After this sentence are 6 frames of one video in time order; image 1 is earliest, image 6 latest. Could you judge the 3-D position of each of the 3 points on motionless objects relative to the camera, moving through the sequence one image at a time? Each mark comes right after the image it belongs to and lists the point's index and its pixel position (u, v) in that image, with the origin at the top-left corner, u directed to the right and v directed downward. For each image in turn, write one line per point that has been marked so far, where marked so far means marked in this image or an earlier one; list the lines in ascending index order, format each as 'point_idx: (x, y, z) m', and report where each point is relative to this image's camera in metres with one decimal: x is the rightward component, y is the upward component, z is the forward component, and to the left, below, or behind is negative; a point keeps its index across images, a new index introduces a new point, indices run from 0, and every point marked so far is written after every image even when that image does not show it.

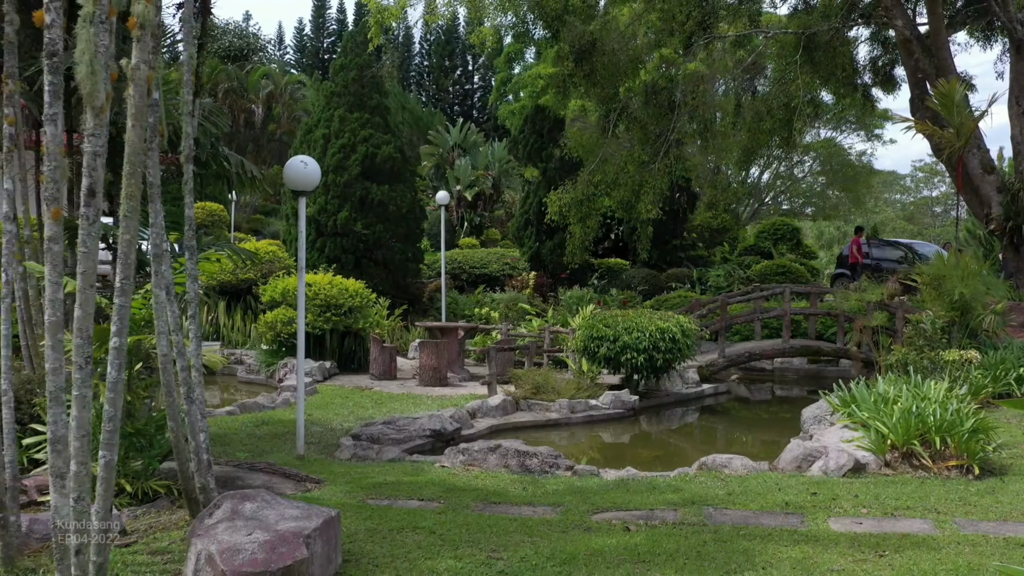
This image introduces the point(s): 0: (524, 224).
0: (+0.2, +1.1, +19.0) m
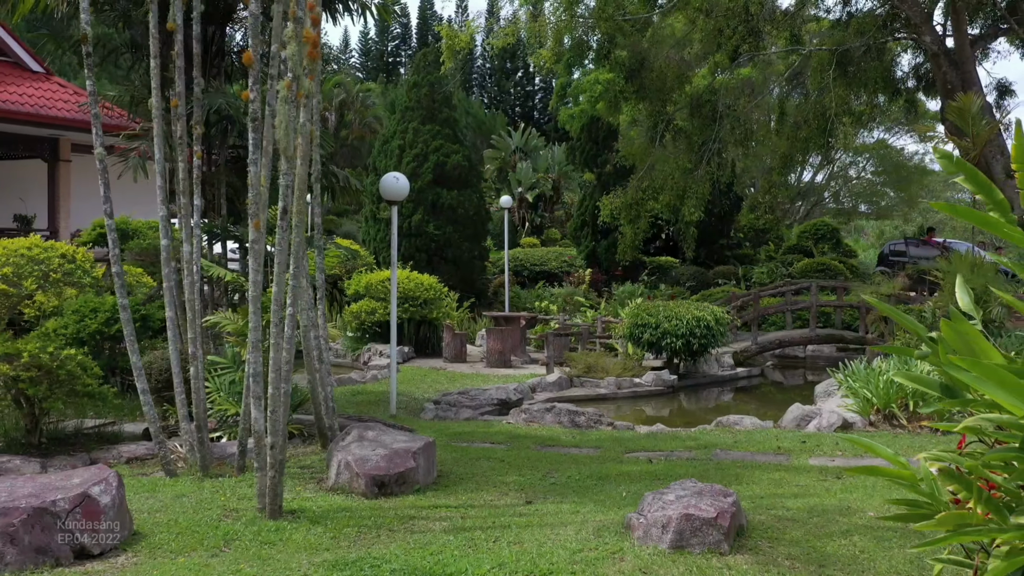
0: (+1.2, +1.1, +20.5) m
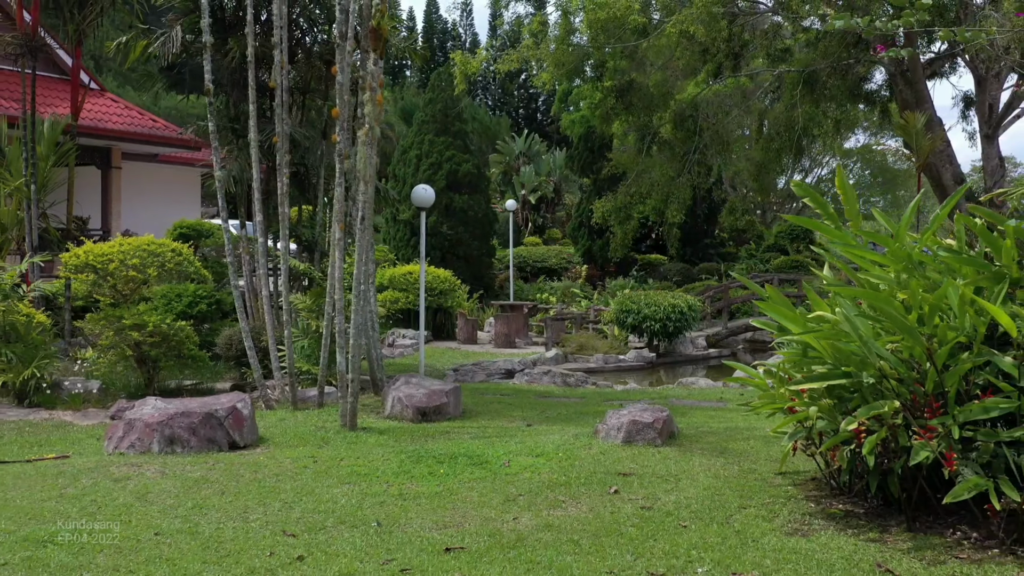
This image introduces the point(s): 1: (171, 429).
0: (+1.3, +1.2, +22.6) m
1: (-1.8, -0.8, +6.2) m
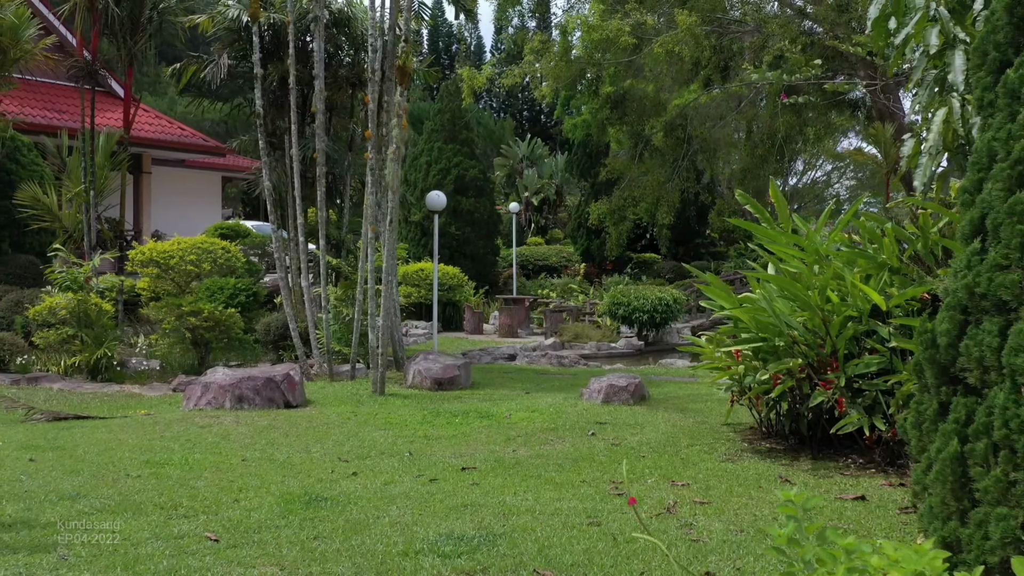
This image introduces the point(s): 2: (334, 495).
0: (+1.4, +1.3, +24.1) m
1: (-1.8, -0.7, +7.7) m
2: (-0.8, -1.0, +5.3) m
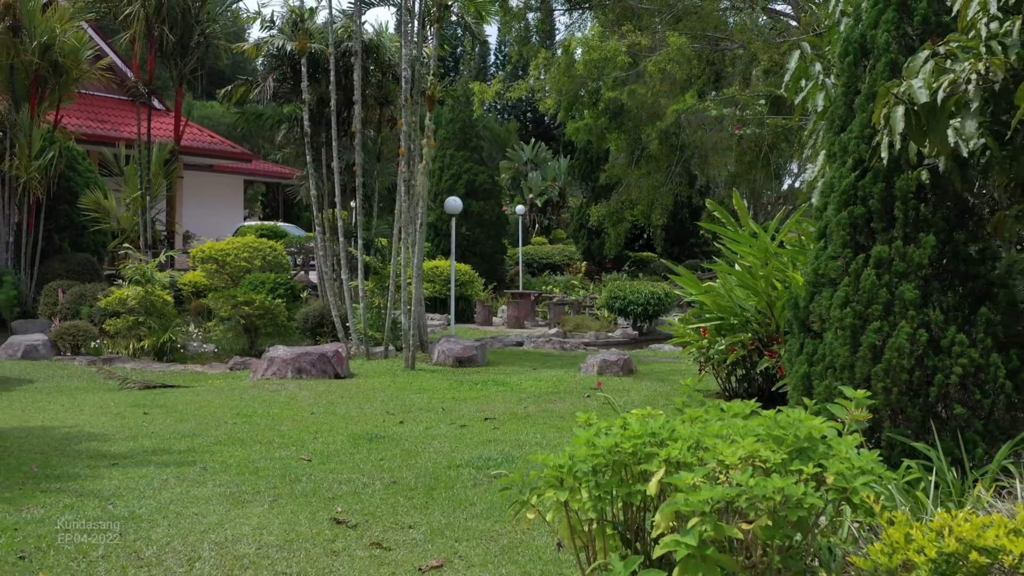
0: (+1.5, +1.4, +25.7) m
1: (-1.7, -0.6, +9.3) m
2: (-0.8, -0.9, +7.0) m
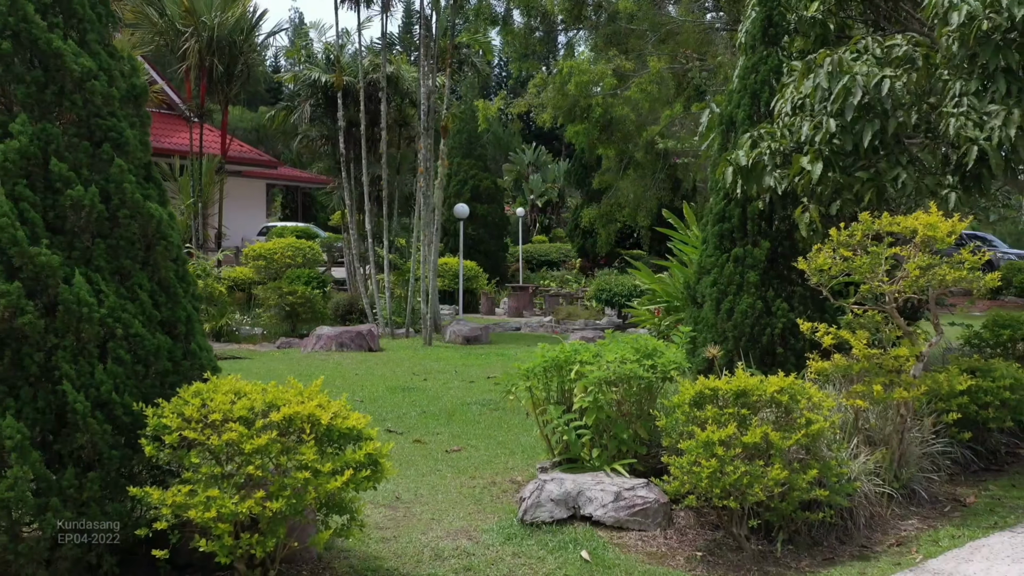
0: (+1.5, +1.5, +28.1) m
1: (-1.8, -0.5, +11.7) m
2: (-0.8, -0.8, +9.4) m
